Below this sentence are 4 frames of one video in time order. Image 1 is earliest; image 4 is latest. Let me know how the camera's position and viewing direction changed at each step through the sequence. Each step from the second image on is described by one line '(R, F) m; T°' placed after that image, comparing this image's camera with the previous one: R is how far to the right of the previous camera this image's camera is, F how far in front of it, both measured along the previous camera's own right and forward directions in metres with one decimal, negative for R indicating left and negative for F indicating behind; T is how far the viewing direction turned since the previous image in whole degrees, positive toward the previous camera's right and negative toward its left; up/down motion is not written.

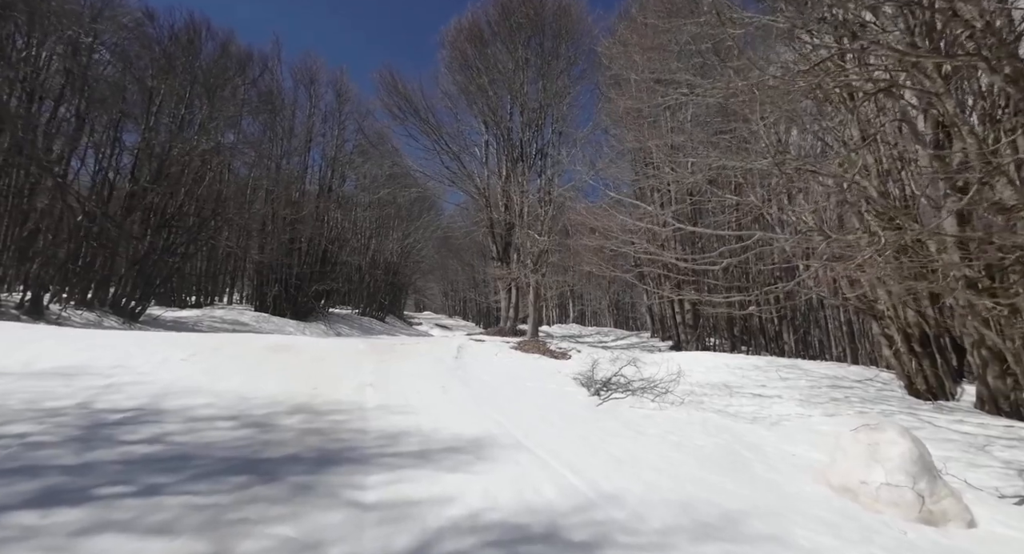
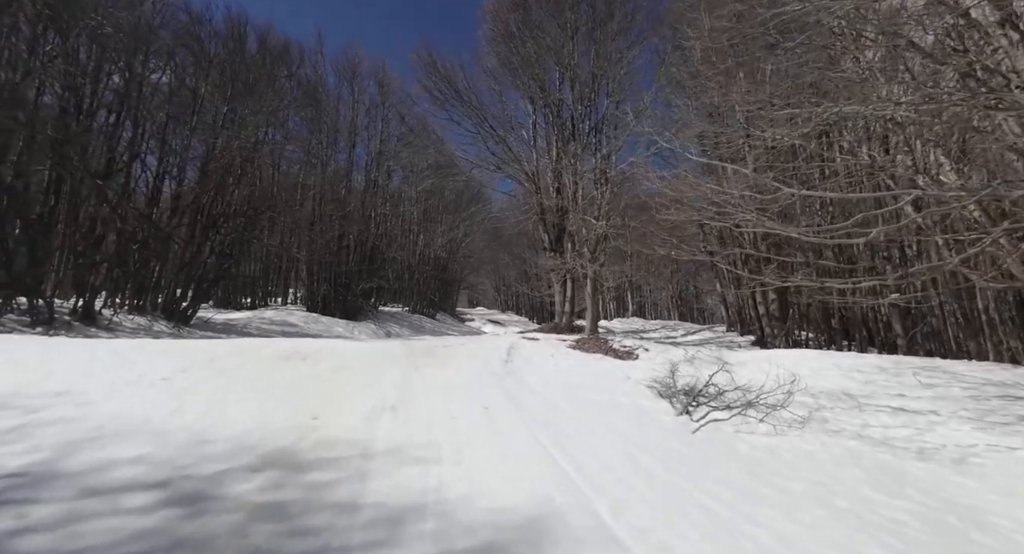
(-0.1, +1.0) m; -6°
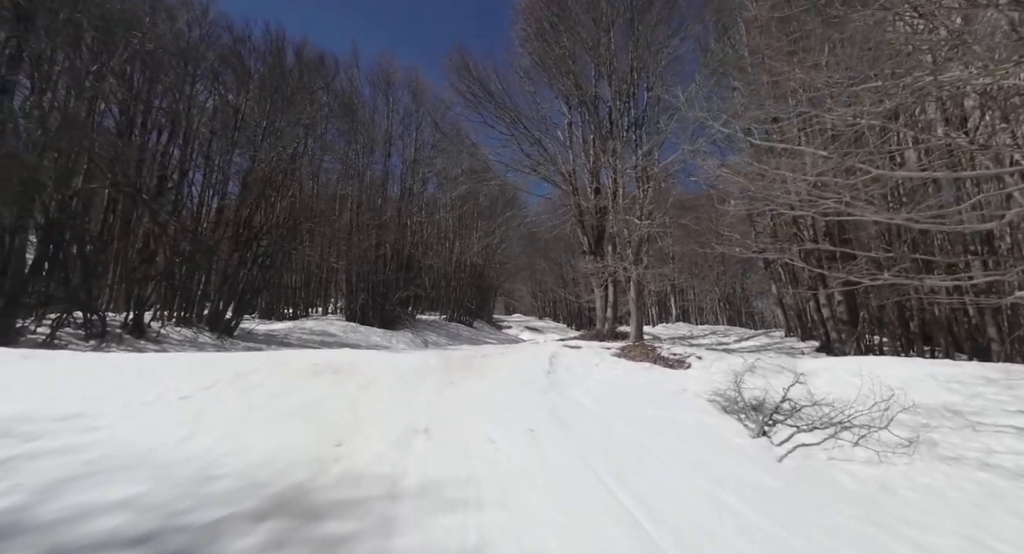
(-0.1, +0.4) m; -4°
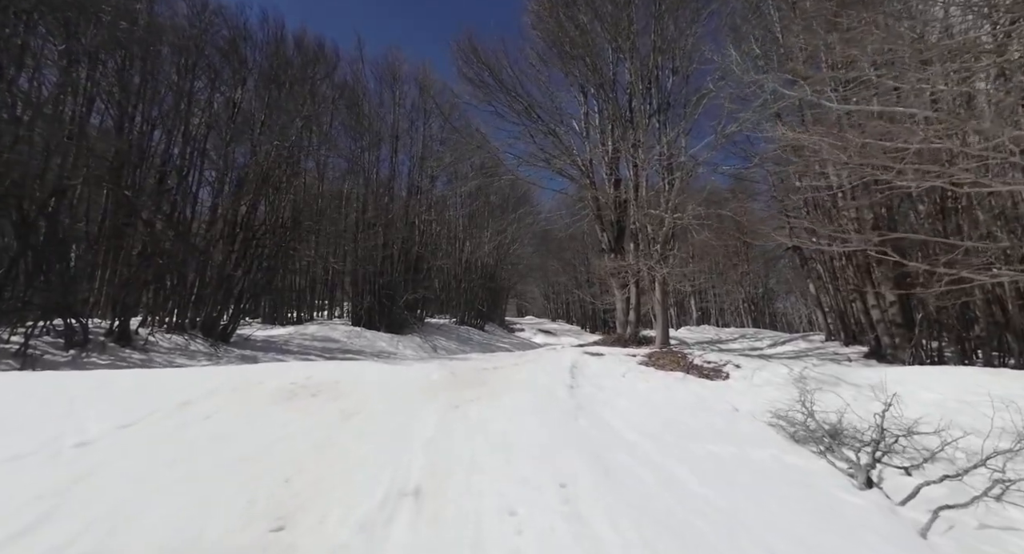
(0.0, +0.8) m; -1°
